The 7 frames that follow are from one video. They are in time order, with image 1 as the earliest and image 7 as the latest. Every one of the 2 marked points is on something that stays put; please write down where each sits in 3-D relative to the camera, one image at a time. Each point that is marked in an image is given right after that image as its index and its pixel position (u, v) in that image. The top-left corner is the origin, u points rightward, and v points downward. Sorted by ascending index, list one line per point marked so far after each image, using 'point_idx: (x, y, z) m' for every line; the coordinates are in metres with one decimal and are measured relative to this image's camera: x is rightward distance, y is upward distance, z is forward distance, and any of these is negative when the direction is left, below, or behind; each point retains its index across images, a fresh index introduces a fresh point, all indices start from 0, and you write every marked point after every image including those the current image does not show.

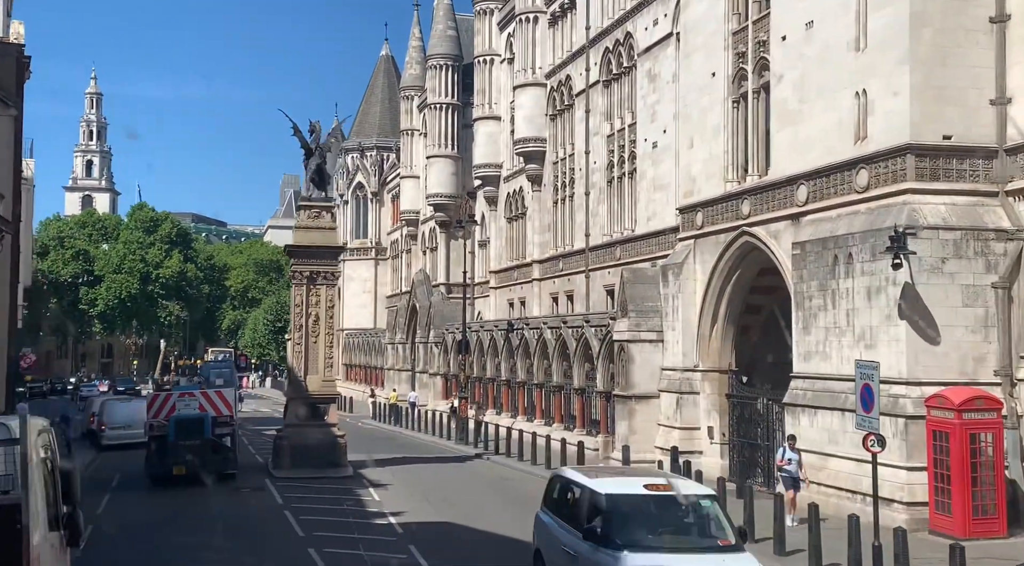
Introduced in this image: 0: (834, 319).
0: (+5.9, -0.7, +19.8) m
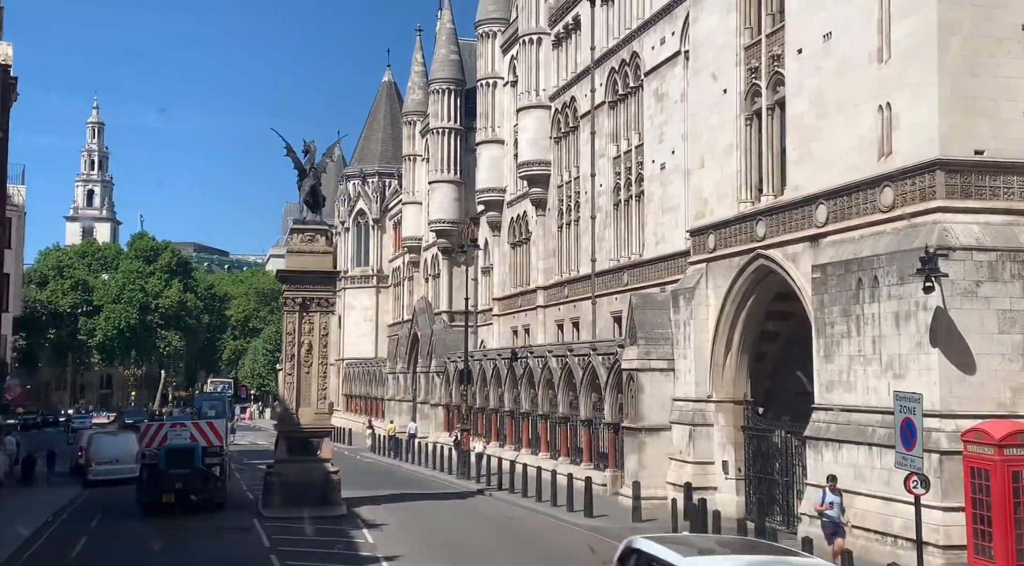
0: (+6.0, -1.1, +18.6) m
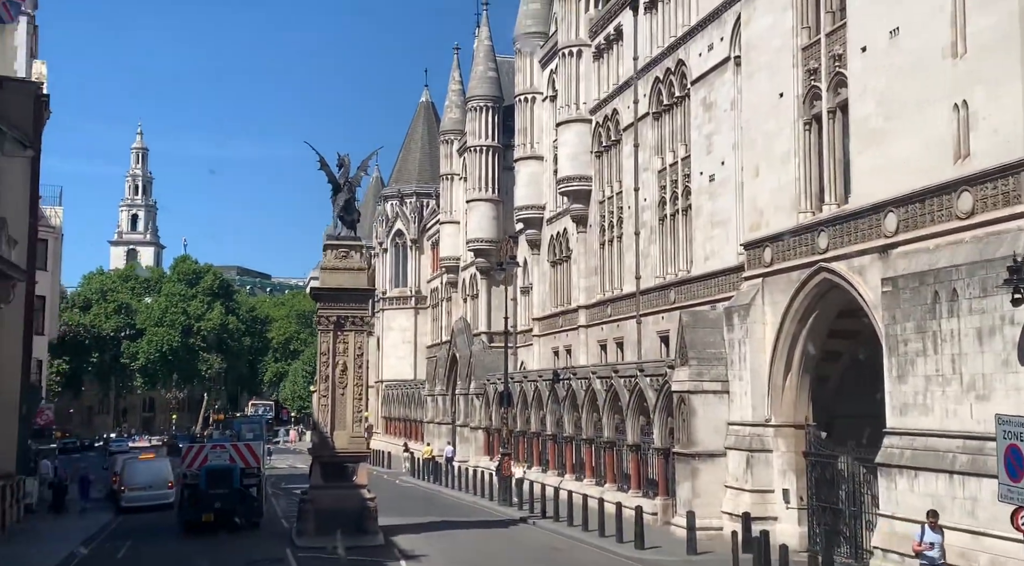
0: (+6.7, -1.3, +17.1) m
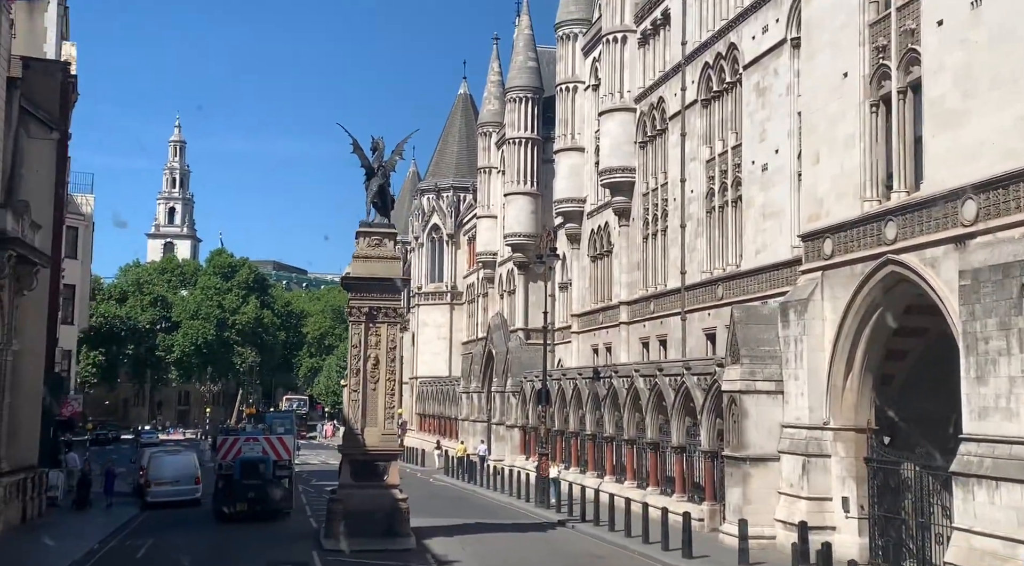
0: (+7.4, -1.2, +15.5) m
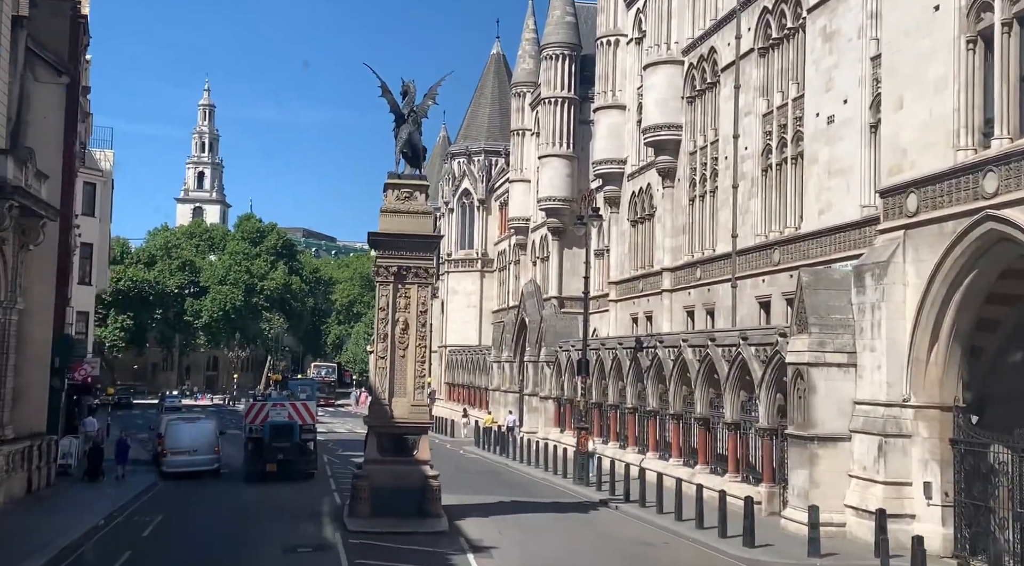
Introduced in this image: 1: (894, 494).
0: (+8.0, -0.7, +13.2) m
1: (+6.8, -3.7, +19.0) m
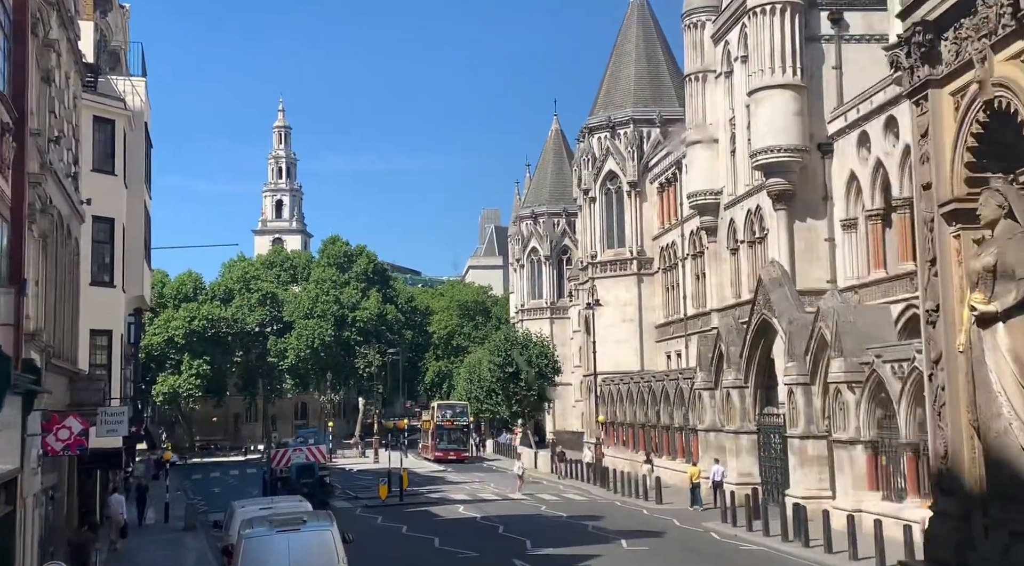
0: (+12.5, +1.3, -3.4) m
1: (+11.8, -2.0, +2.3) m
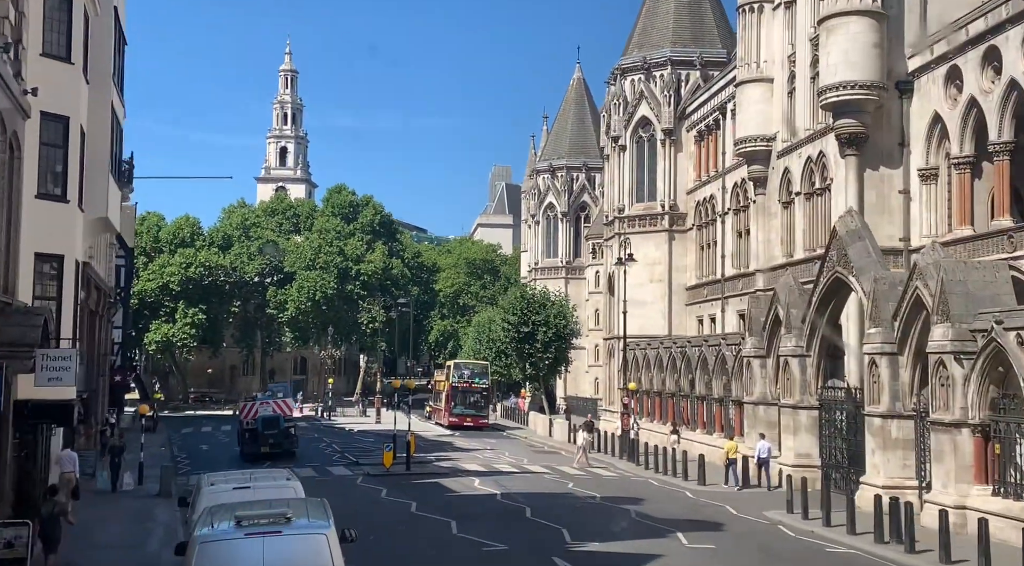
0: (+13.3, +1.1, -8.1) m
1: (+12.5, -1.9, -2.2) m
